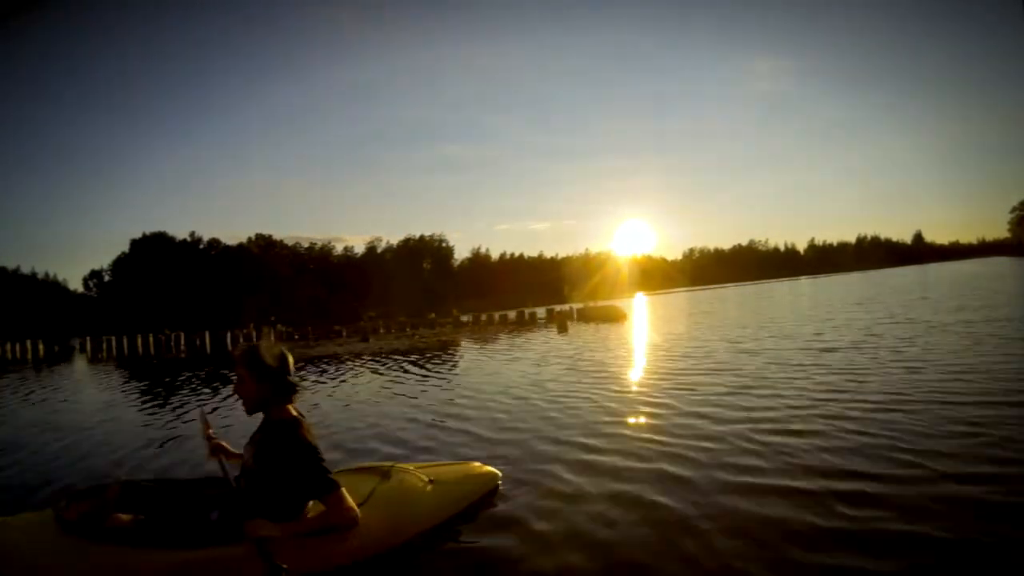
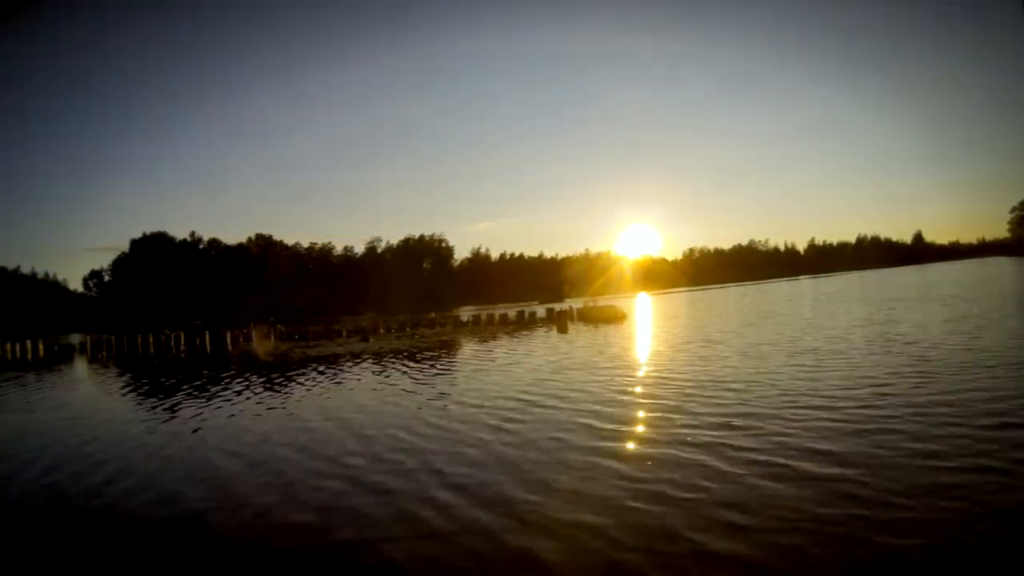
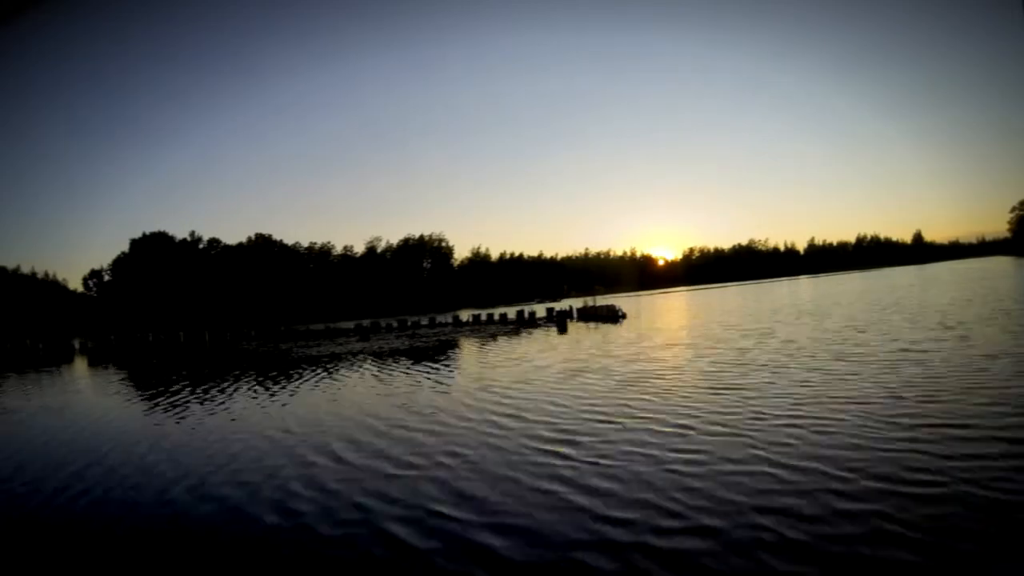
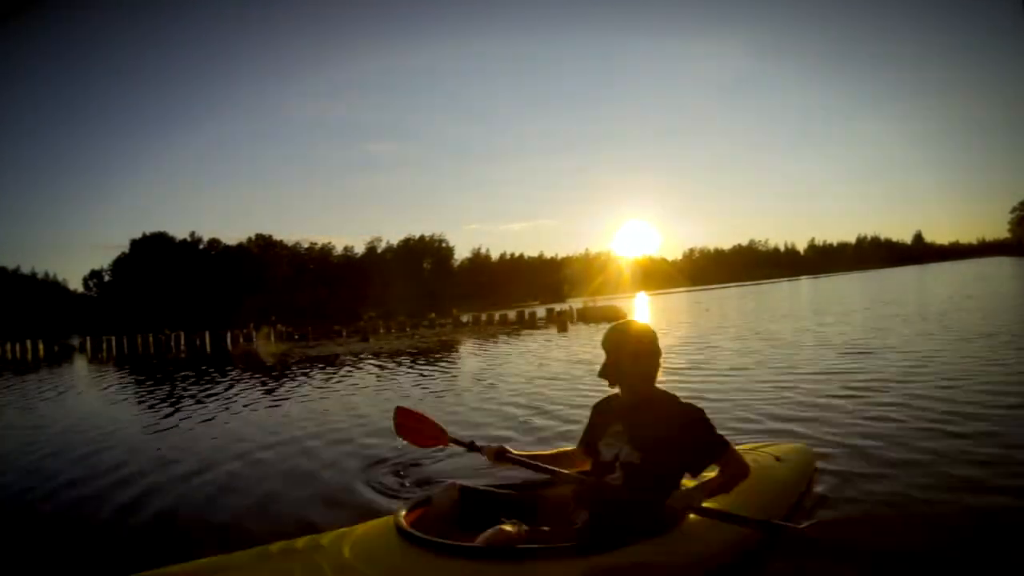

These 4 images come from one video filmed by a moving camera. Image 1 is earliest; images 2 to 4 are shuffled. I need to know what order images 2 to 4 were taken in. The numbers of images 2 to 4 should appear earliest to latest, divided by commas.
4, 2, 3
